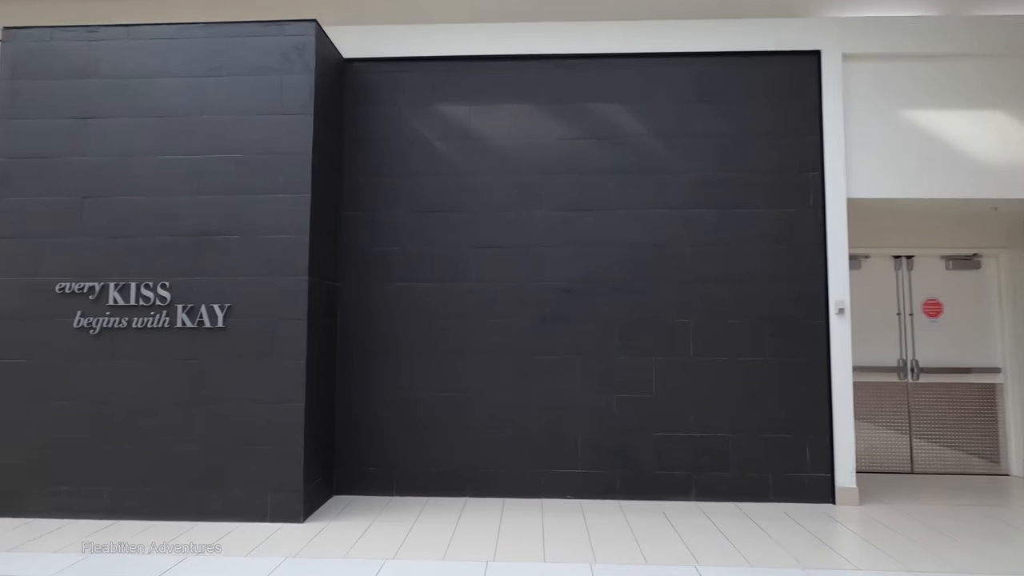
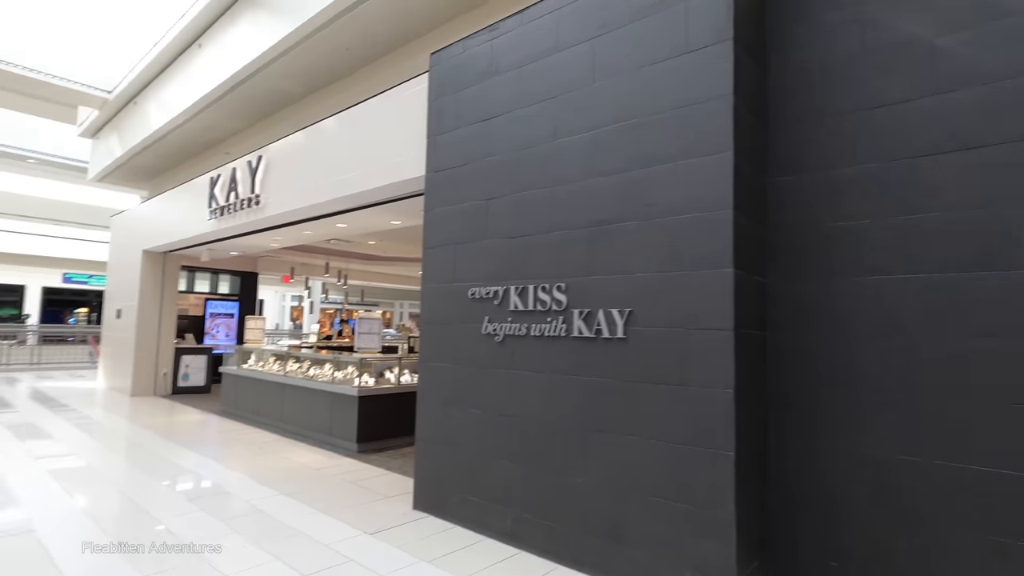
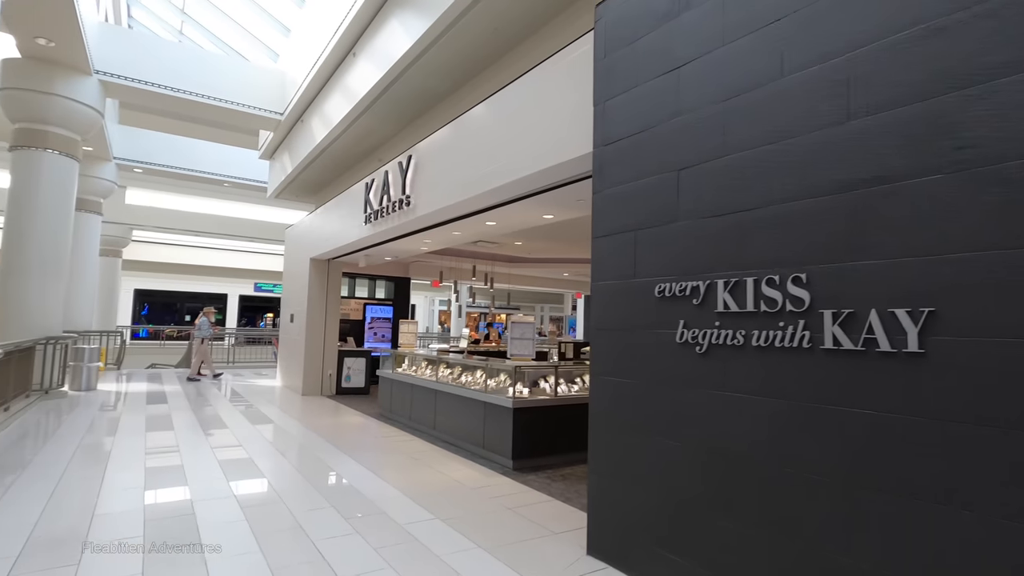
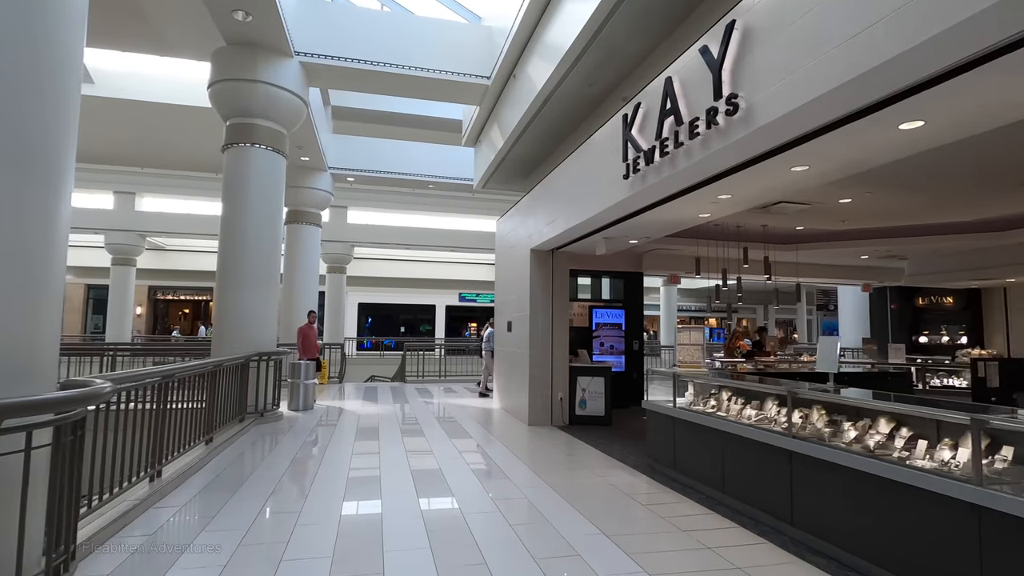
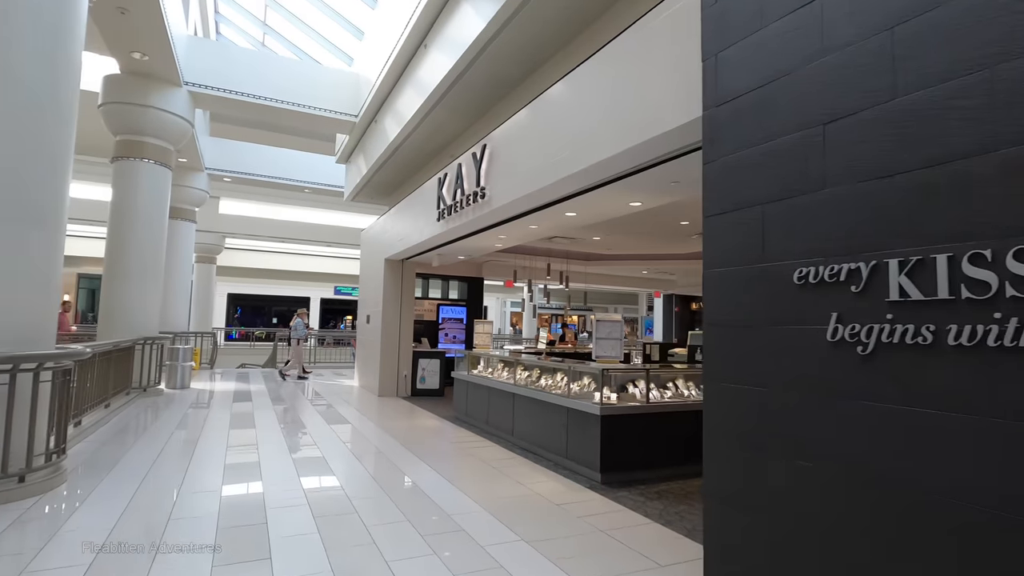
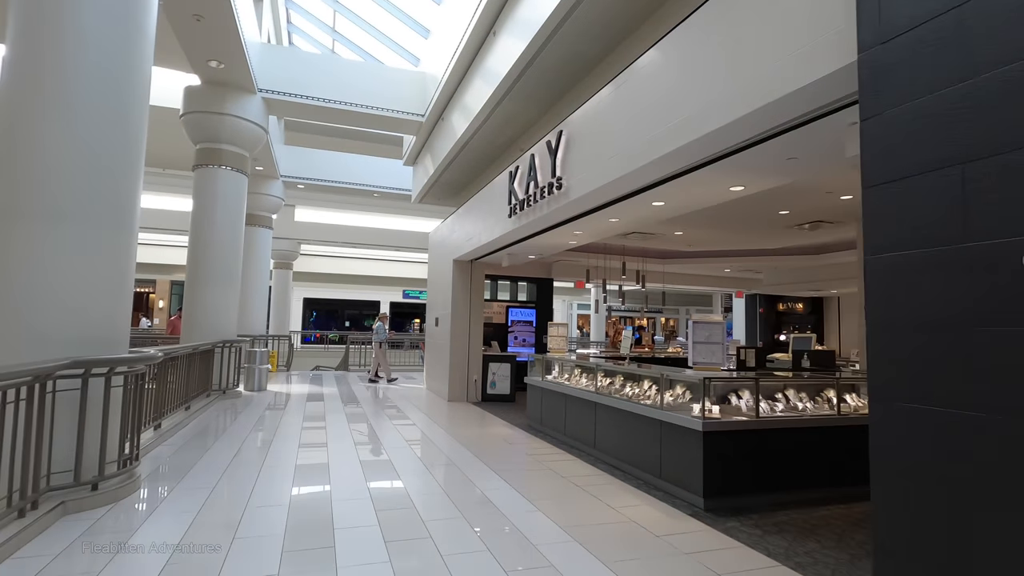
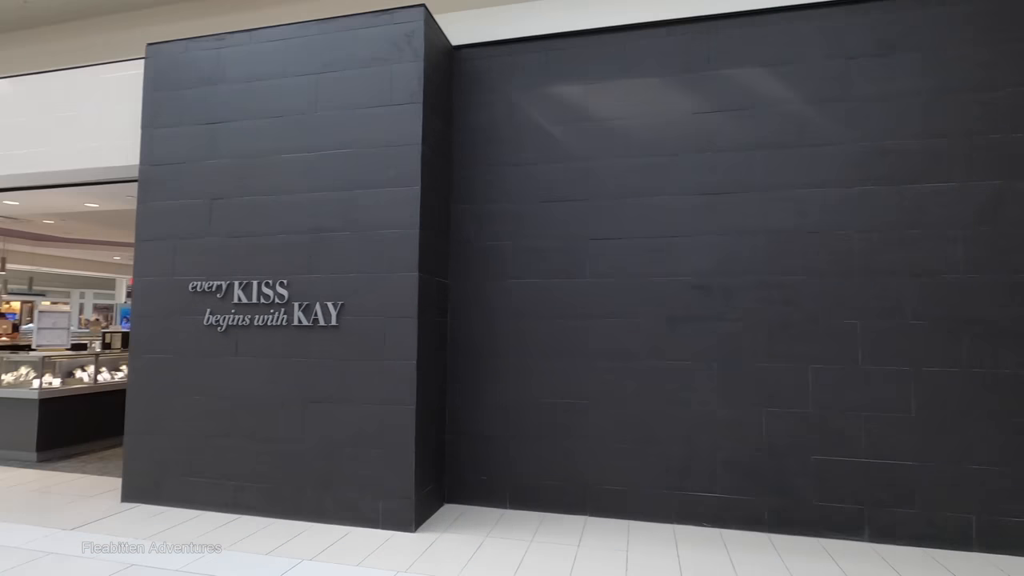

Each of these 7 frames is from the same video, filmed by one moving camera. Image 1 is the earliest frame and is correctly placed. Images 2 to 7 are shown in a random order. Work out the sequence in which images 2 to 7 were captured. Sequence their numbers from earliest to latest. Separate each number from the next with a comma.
7, 2, 3, 5, 6, 4
